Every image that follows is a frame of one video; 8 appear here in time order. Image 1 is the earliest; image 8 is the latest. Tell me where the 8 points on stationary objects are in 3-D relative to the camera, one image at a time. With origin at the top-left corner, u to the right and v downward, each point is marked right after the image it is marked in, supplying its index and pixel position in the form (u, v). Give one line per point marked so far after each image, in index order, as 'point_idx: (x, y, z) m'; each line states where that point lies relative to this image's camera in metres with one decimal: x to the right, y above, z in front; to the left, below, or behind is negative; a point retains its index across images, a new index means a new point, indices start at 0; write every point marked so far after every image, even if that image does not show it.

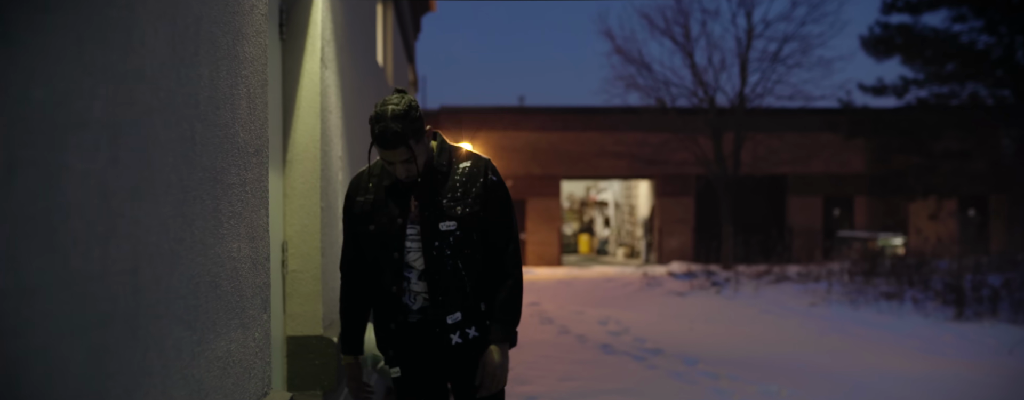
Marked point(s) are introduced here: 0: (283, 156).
0: (-1.8, +0.3, +5.0) m
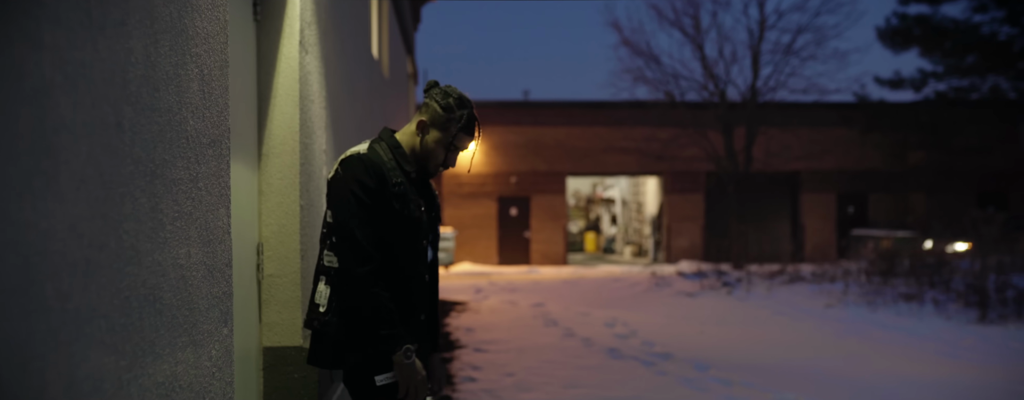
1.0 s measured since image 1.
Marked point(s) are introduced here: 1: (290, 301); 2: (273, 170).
0: (-1.8, +0.4, +4.6) m
1: (-1.6, -0.7, +4.6) m
2: (-1.7, +0.2, +4.6) m
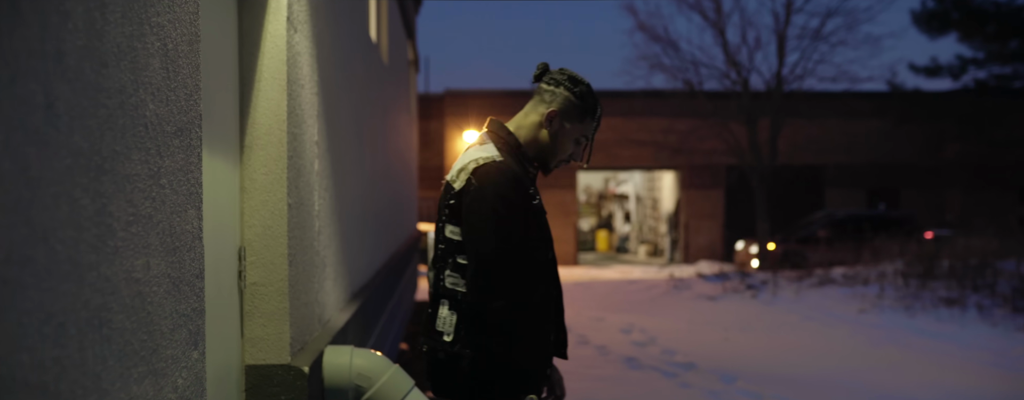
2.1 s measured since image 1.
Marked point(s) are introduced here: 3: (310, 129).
0: (-1.7, +0.4, +4.0) m
1: (-1.5, -0.7, +4.0) m
2: (-1.6, +0.2, +4.1) m
3: (-1.4, +0.5, +4.4) m
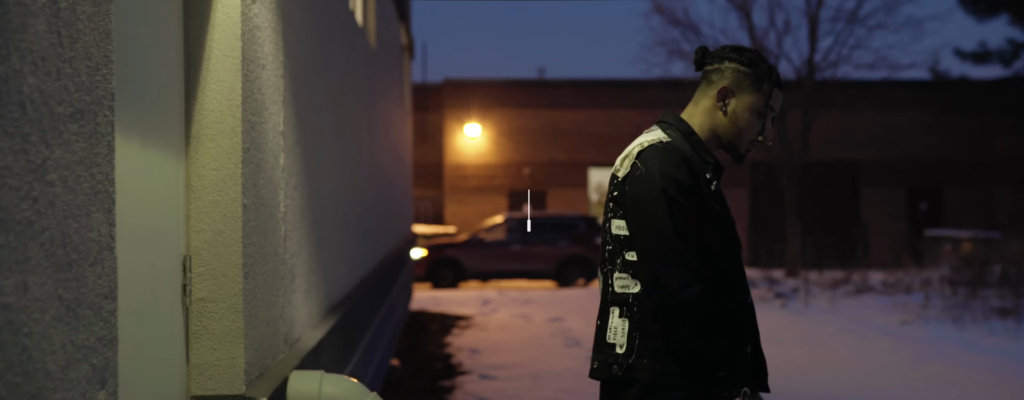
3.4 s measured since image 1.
0: (-1.7, +0.4, +3.4) m
1: (-1.5, -0.7, +3.4) m
2: (-1.6, +0.2, +3.4) m
3: (-1.4, +0.5, +3.8) m
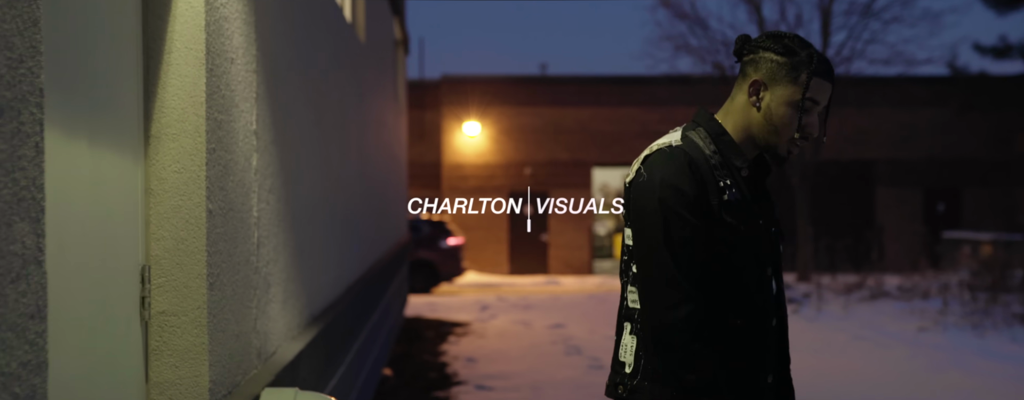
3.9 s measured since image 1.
0: (-1.8, +0.3, +3.2) m
1: (-1.6, -0.7, +3.2) m
2: (-1.7, +0.2, +3.2) m
3: (-1.5, +0.5, +3.5) m
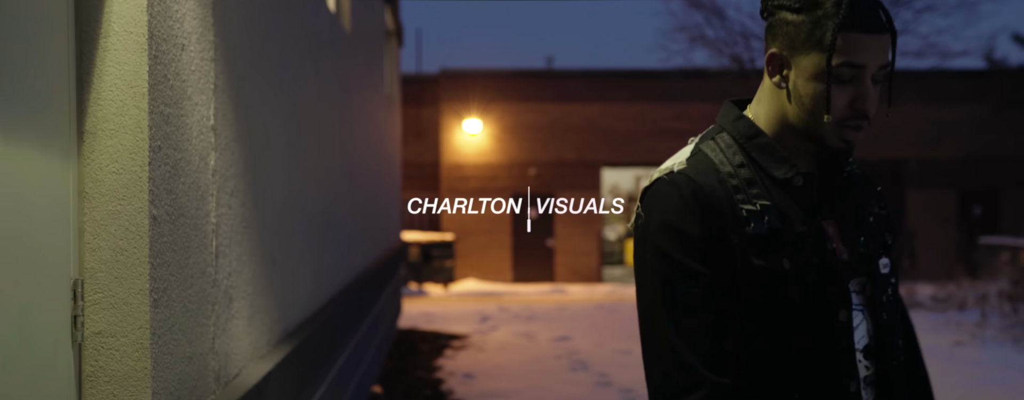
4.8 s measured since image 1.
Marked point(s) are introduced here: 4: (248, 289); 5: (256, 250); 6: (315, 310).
0: (-1.8, +0.3, +2.8) m
1: (-1.6, -0.8, +2.8) m
2: (-1.7, +0.2, +2.8) m
3: (-1.5, +0.4, +3.2) m
4: (-1.4, -0.5, +3.5) m
5: (-1.4, -0.3, +3.6) m
6: (-1.3, -0.8, +4.5) m
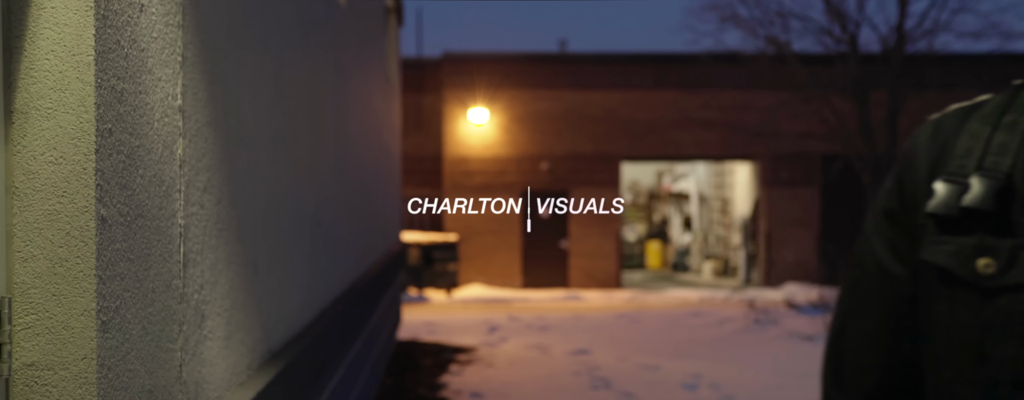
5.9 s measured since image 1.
0: (-1.7, +0.3, +2.2) m
1: (-1.5, -0.7, +2.2) m
2: (-1.6, +0.2, +2.2) m
3: (-1.4, +0.5, +2.6) m
4: (-1.3, -0.5, +2.9) m
5: (-1.3, -0.3, +3.0) m
6: (-1.2, -0.7, +3.9) m
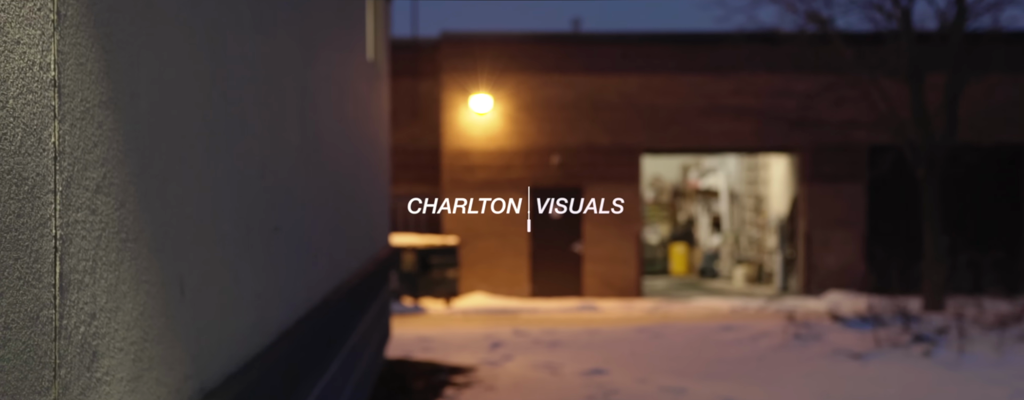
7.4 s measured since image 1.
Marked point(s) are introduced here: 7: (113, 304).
0: (-1.7, +0.3, +1.6) m
1: (-1.5, -0.8, +1.6) m
2: (-1.6, +0.2, +1.6) m
3: (-1.4, +0.4, +2.0) m
4: (-1.3, -0.5, +2.4) m
5: (-1.3, -0.3, +2.4) m
6: (-1.2, -0.7, +3.3) m
7: (-1.3, -0.4, +2.3) m
